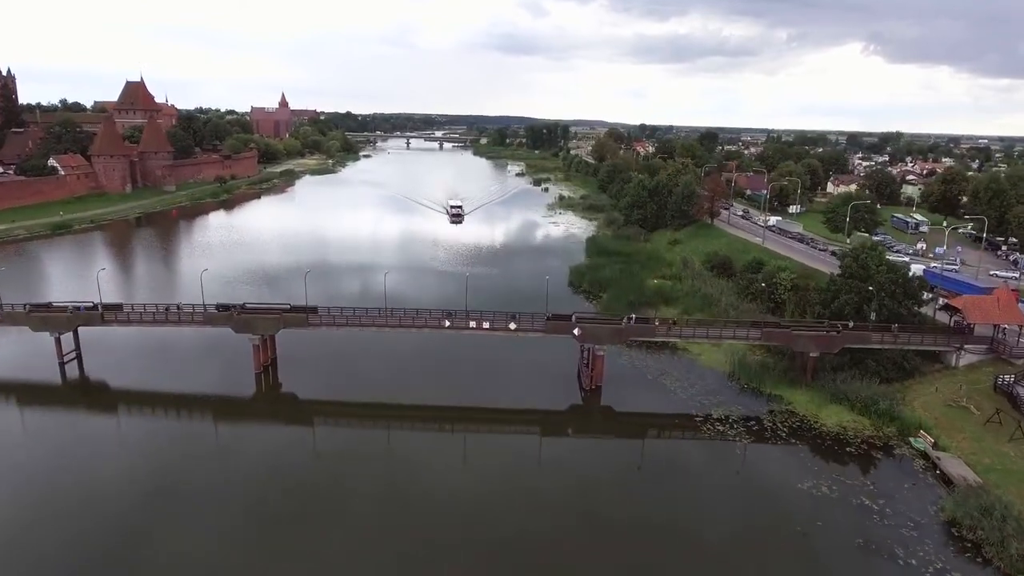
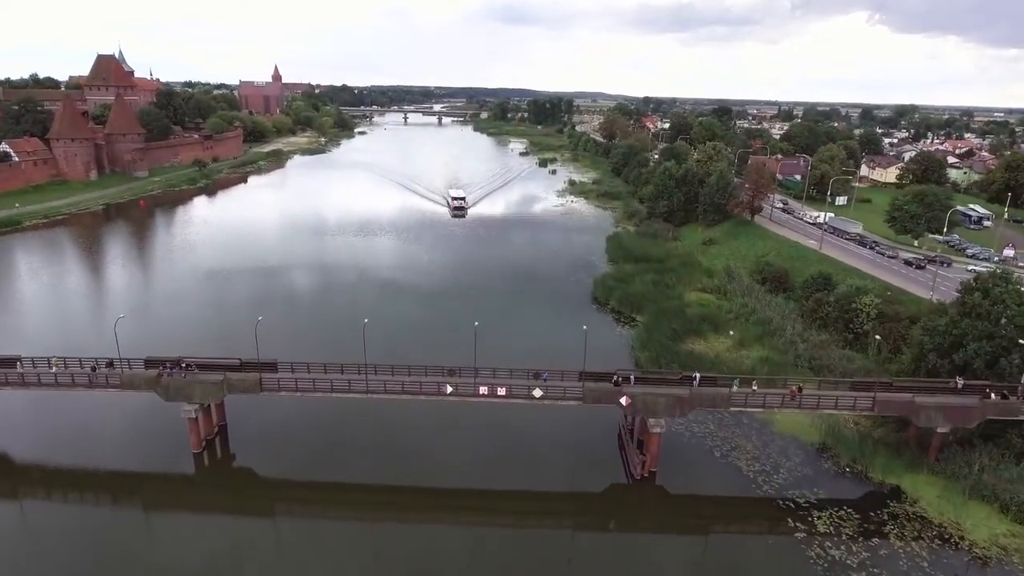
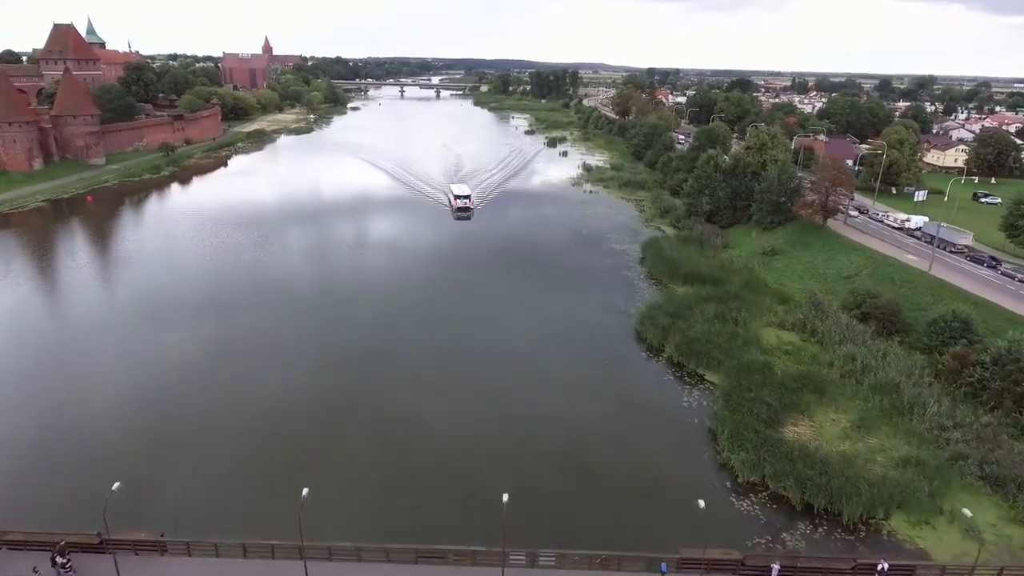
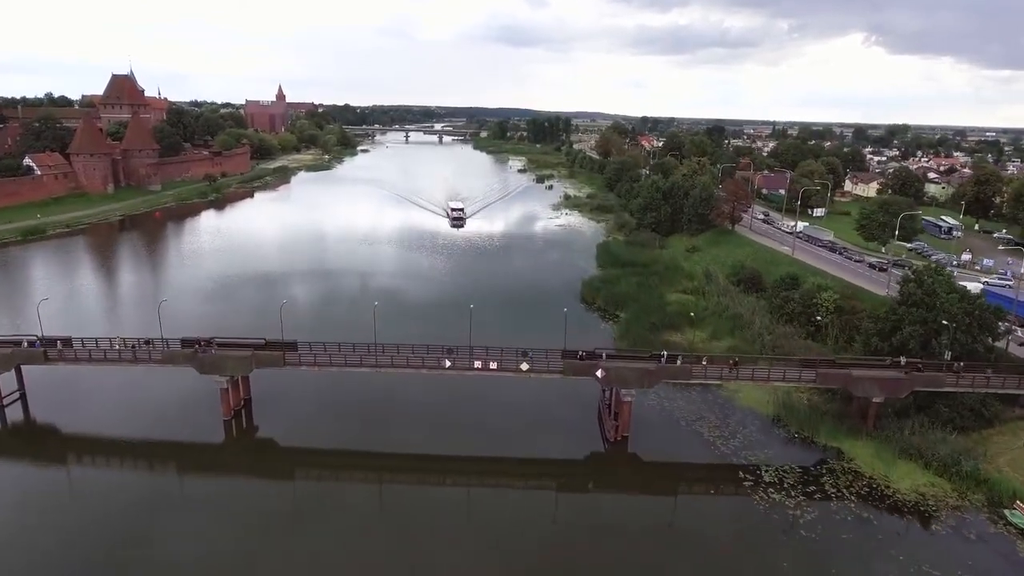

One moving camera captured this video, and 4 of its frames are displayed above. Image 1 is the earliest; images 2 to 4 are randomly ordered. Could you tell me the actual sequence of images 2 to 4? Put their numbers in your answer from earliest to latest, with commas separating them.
4, 2, 3
